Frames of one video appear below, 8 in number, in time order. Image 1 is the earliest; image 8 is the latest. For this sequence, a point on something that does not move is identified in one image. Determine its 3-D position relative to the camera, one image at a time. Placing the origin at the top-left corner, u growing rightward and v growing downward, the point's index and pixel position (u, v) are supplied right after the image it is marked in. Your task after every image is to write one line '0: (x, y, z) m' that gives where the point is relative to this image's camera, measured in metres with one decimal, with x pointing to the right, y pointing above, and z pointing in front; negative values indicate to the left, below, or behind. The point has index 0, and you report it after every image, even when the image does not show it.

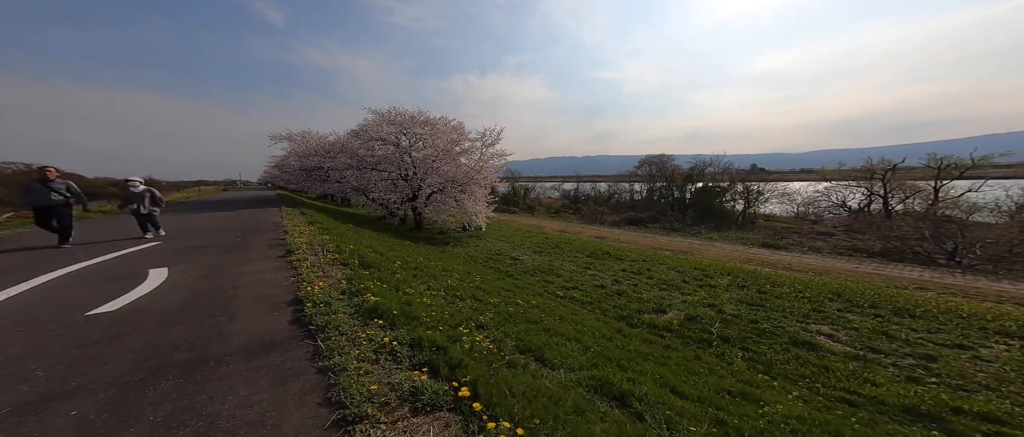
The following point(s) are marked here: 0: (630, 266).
0: (+7.0, -2.7, +18.1) m
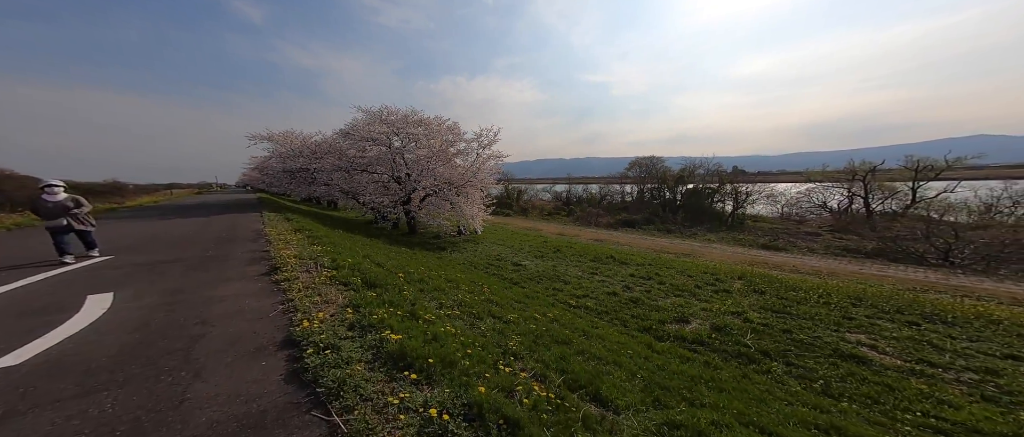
0: (+7.0, -2.8, +17.6) m
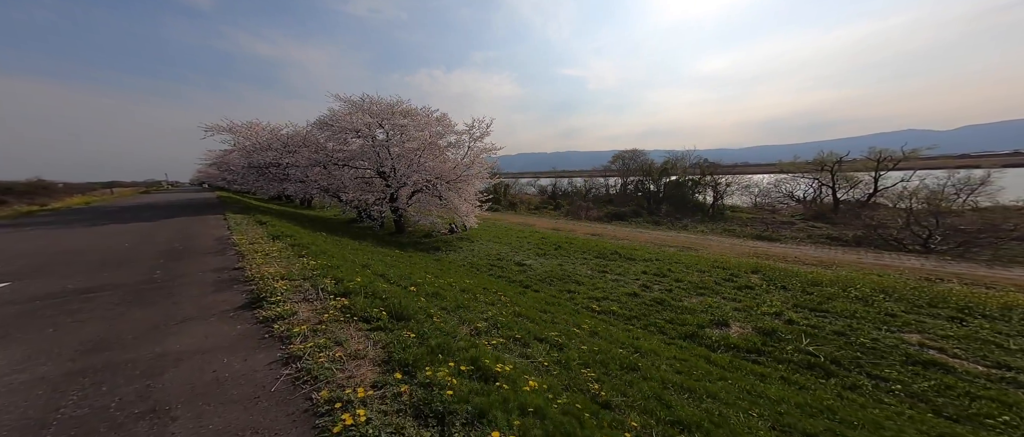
0: (+7.0, -2.5, +17.0) m
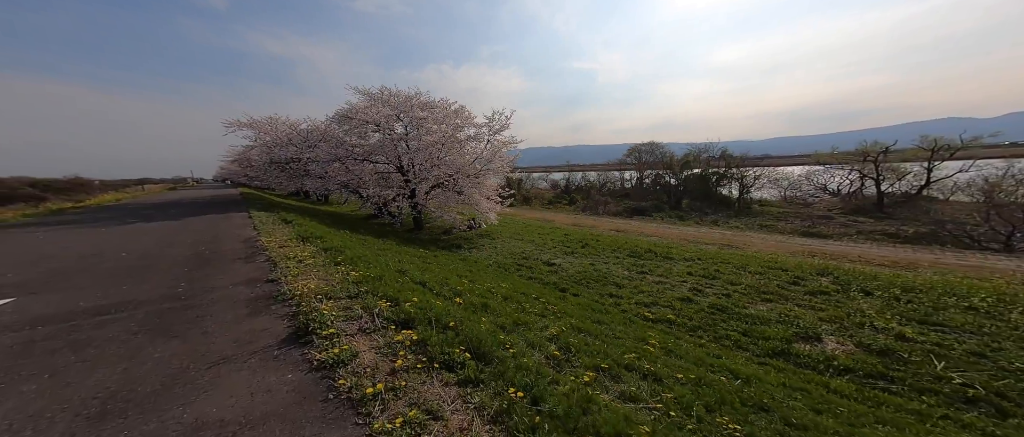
0: (+8.6, -2.3, +15.7) m
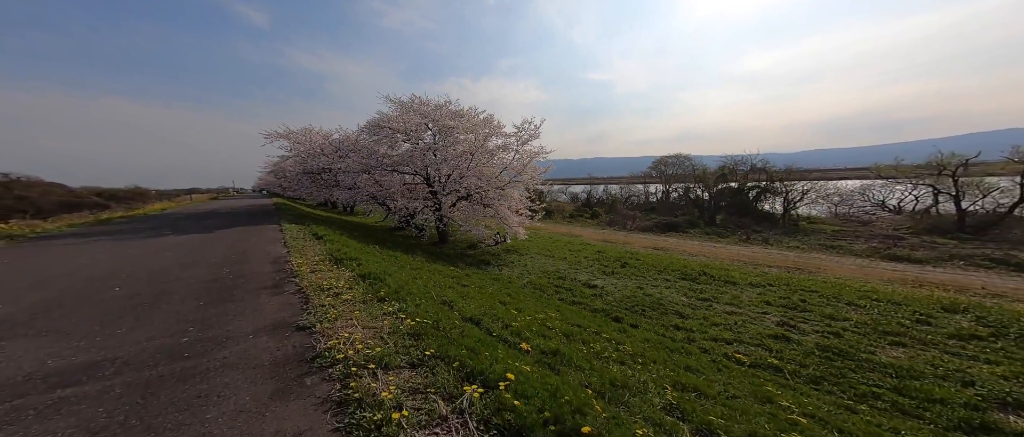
0: (+10.6, -3.2, +13.6) m
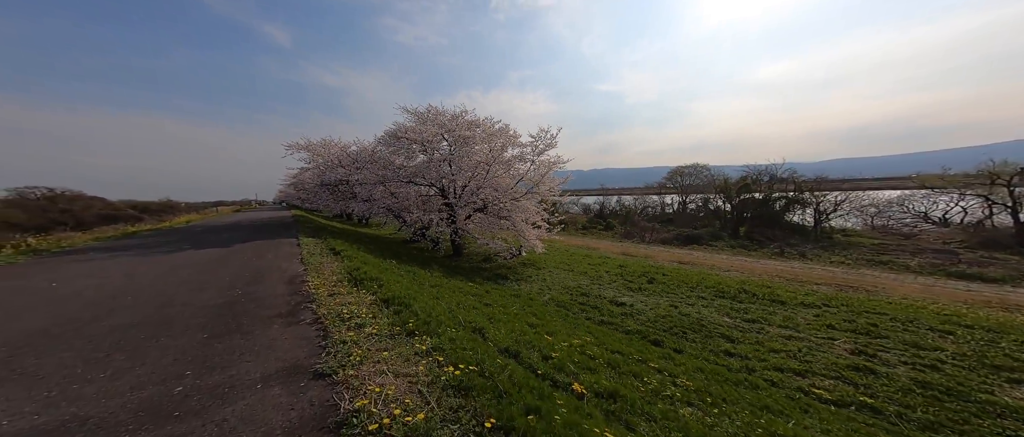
0: (+11.6, -3.7, +12.2) m
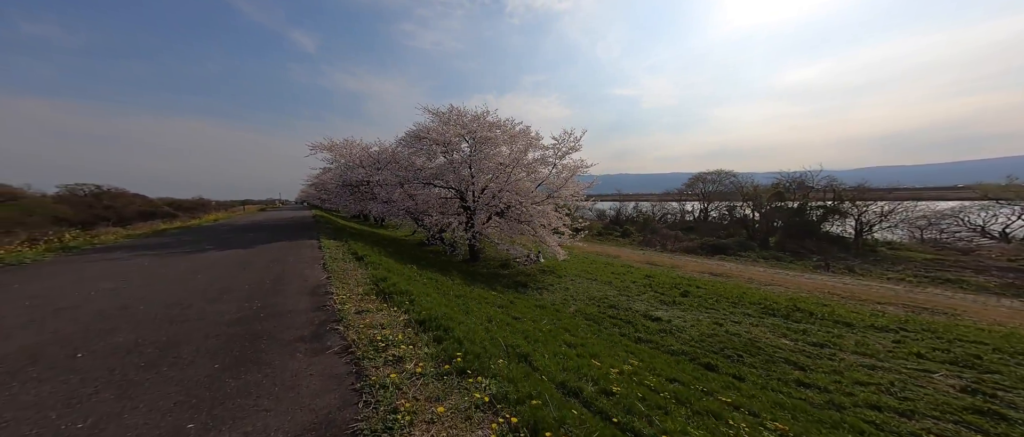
0: (+12.8, -4.2, +10.7) m
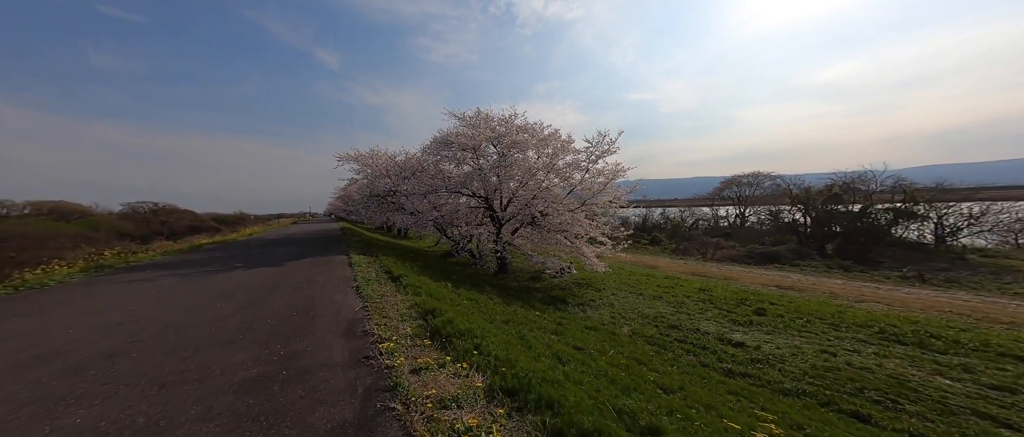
0: (+14.8, -4.2, +7.6) m
